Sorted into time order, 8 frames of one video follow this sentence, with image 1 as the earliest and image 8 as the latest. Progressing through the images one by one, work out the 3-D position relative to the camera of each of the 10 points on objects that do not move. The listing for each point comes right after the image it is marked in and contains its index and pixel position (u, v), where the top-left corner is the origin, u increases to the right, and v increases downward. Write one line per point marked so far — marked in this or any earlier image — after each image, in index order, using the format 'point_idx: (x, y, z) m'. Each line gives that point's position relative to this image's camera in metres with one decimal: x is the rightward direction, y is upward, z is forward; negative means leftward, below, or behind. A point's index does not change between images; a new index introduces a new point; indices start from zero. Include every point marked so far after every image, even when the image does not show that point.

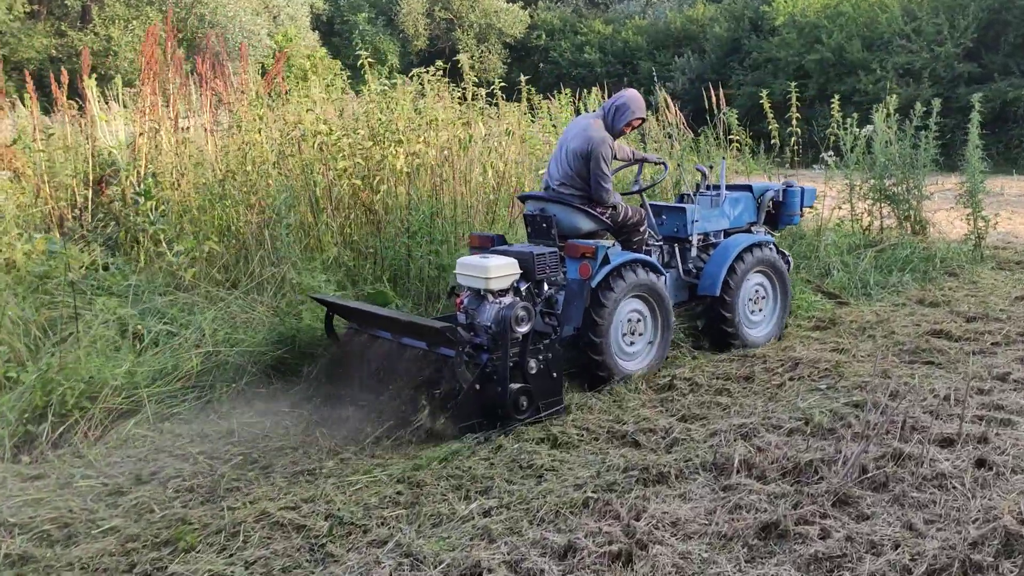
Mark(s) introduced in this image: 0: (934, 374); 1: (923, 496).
0: (+2.5, -0.5, +4.7) m
1: (+1.6, -0.8, +3.2) m
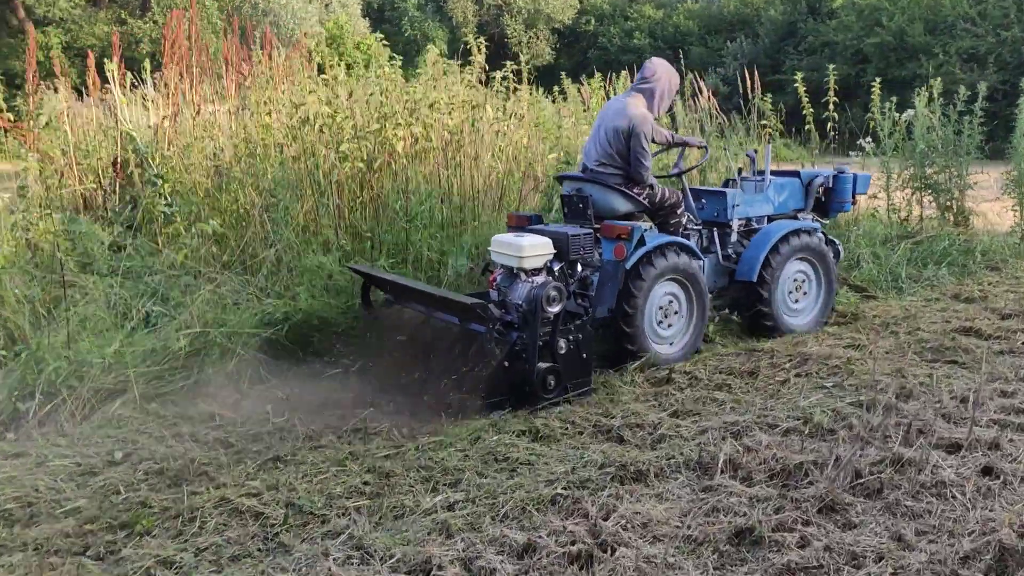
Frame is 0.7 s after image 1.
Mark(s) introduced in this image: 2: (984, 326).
0: (+2.4, -0.5, +4.4) m
1: (+1.5, -0.8, +3.0) m
2: (+3.1, -0.2, +5.3) m
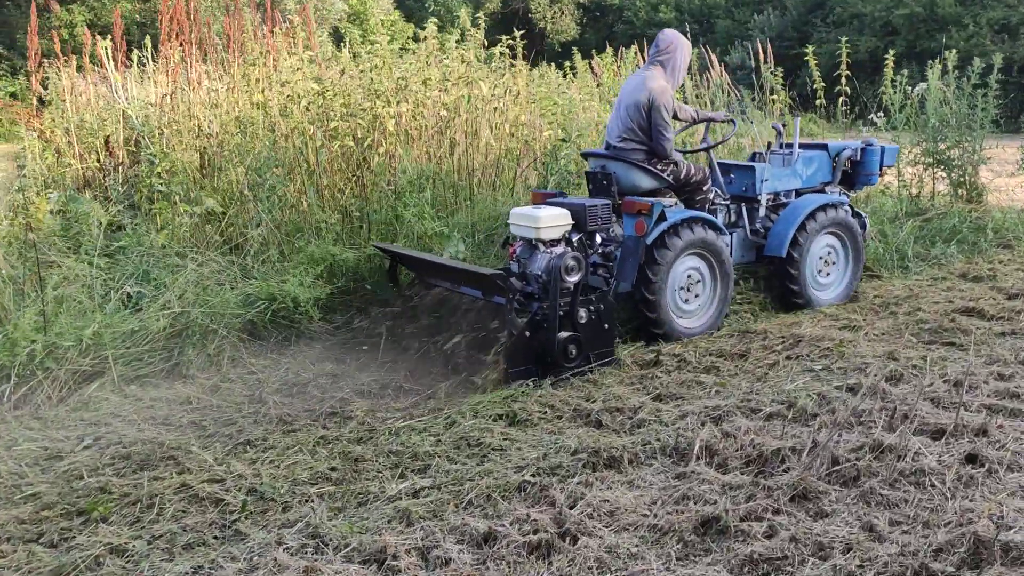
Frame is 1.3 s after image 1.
0: (+2.4, -0.4, +4.3) m
1: (+1.4, -0.7, +2.9) m
2: (+3.1, -0.1, +5.1) m
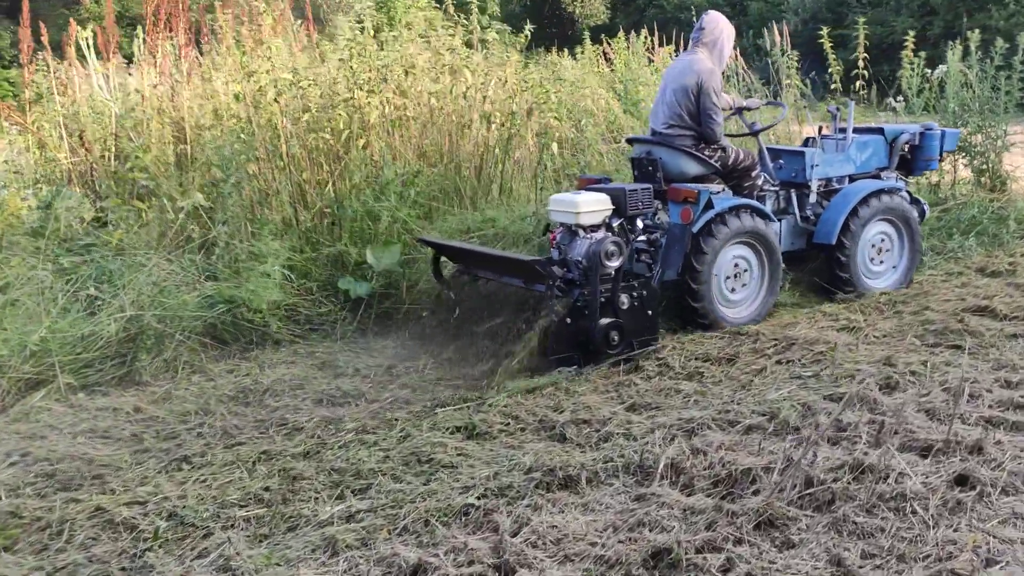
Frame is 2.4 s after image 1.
0: (+2.2, -0.4, +4.0) m
1: (+1.2, -0.8, +2.6) m
2: (+2.9, -0.1, +4.8) m
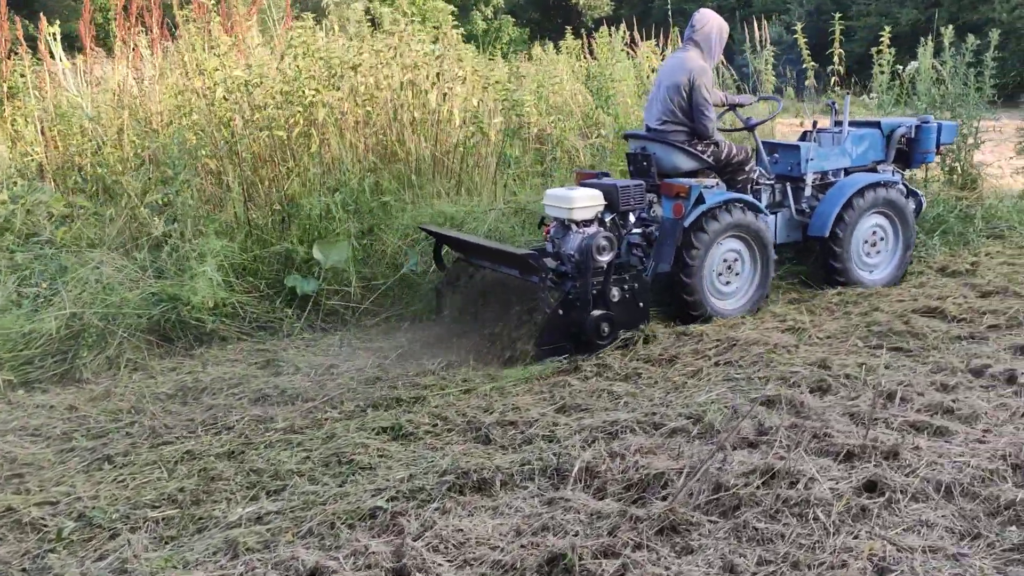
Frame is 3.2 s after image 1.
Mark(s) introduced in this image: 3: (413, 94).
0: (+1.9, -0.4, +4.0) m
1: (+0.9, -0.8, +2.7) m
2: (+2.6, -0.1, +4.8) m
3: (-0.7, +1.4, +5.7) m
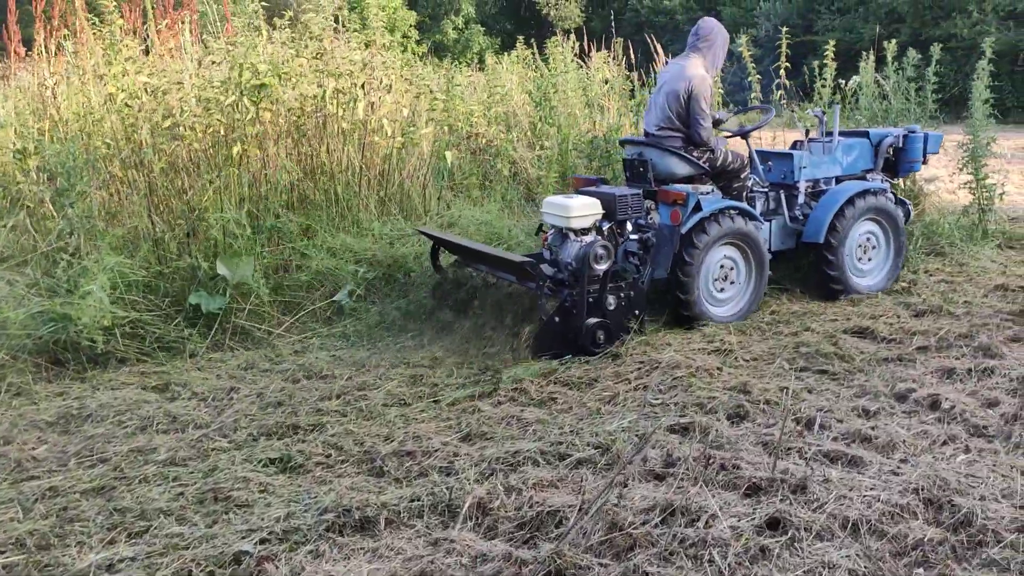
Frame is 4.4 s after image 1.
0: (+1.5, -0.5, +3.9) m
1: (+0.5, -0.9, +2.5) m
2: (+2.2, -0.2, +4.7) m
3: (-1.2, +1.3, +5.5) m
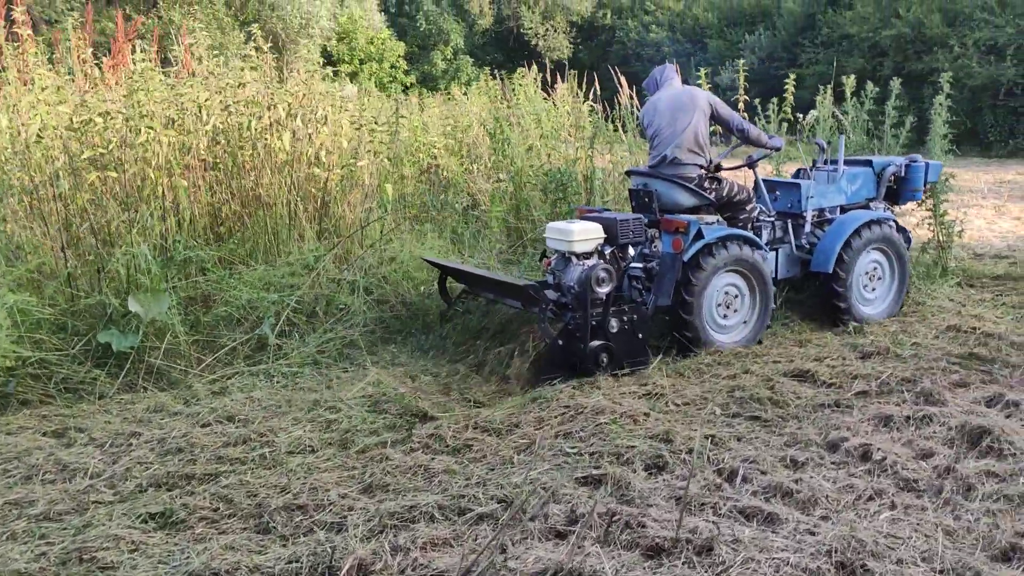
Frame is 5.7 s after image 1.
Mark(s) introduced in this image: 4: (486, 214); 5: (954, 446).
0: (+1.1, -0.7, +3.7) m
1: (+0.1, -1.0, +2.3) m
2: (+1.8, -0.5, +4.5) m
3: (-1.6, +1.0, +5.4) m
4: (-0.2, +0.7, +7.2) m
5: (+2.0, -0.7, +3.6) m
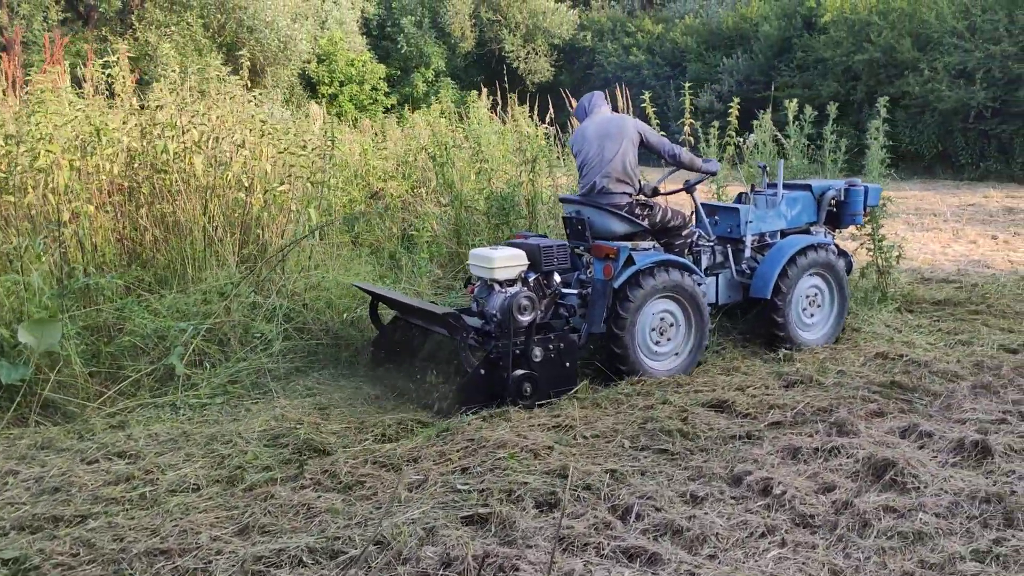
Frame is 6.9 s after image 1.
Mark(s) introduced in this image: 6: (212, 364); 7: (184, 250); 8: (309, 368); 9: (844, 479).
0: (+0.6, -0.8, +3.6) m
1: (-0.4, -1.1, +2.2) m
2: (+1.3, -0.6, +4.5) m
3: (-2.1, +0.8, +5.3) m
4: (-0.8, +0.4, +7.1) m
5: (+1.5, -0.8, +3.5) m
6: (-1.8, -0.5, +4.7) m
7: (-2.0, +0.2, +5.2) m
8: (-1.2, -0.5, +4.9) m
9: (+1.5, -0.8, +3.5) m
